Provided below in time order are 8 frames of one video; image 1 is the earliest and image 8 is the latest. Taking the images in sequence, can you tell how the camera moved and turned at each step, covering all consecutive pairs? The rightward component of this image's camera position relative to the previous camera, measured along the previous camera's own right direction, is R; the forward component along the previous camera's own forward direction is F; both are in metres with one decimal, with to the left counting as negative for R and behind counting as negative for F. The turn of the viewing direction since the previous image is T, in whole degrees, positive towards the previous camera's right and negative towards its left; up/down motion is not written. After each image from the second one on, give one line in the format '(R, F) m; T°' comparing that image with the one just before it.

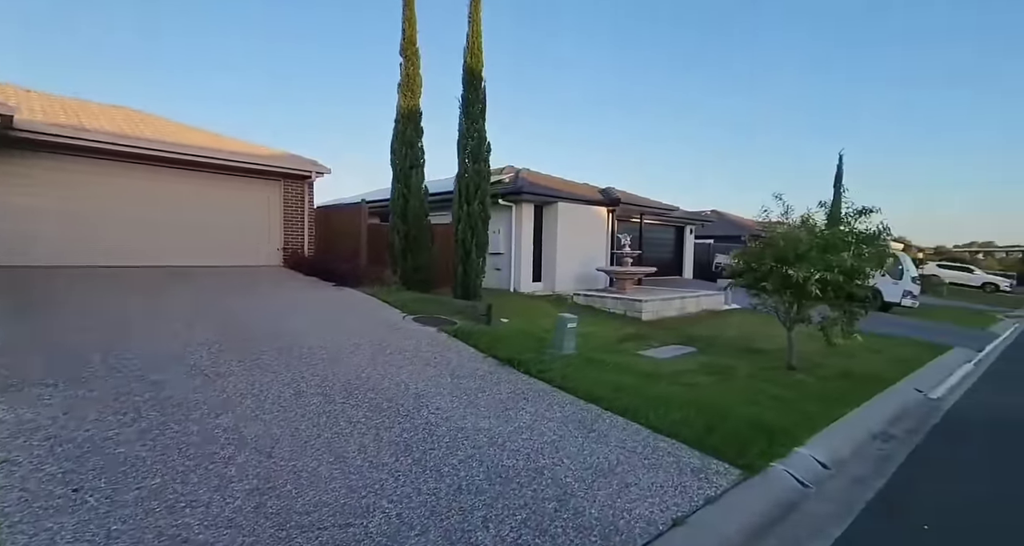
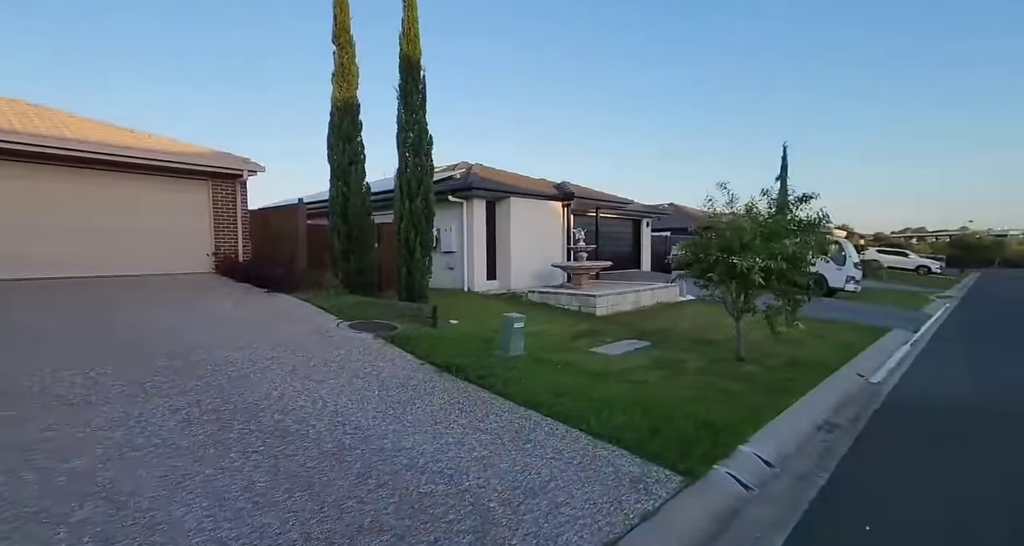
(+0.3, +0.3) m; +4°
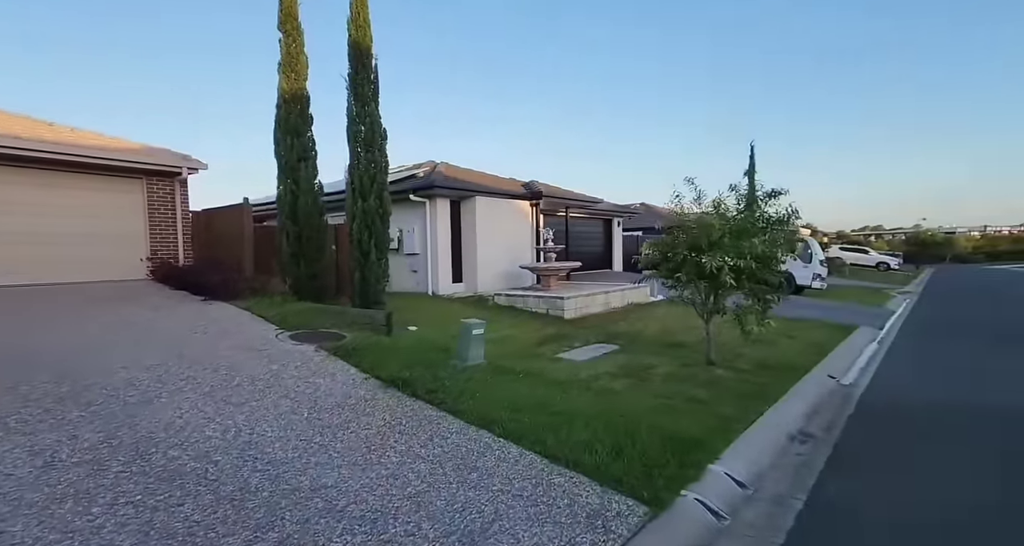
(+0.2, +0.4) m; +3°
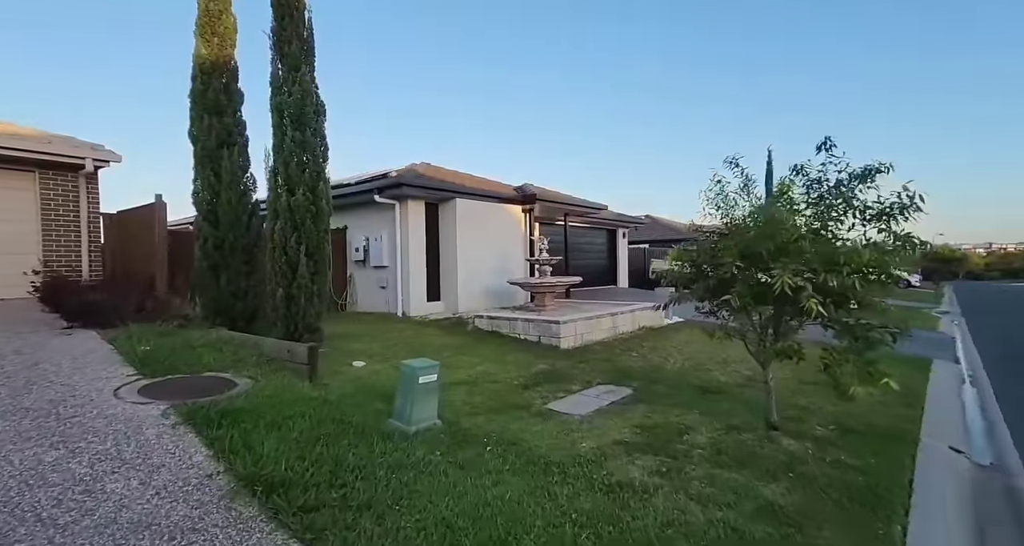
(+0.3, +1.9) m; 0°
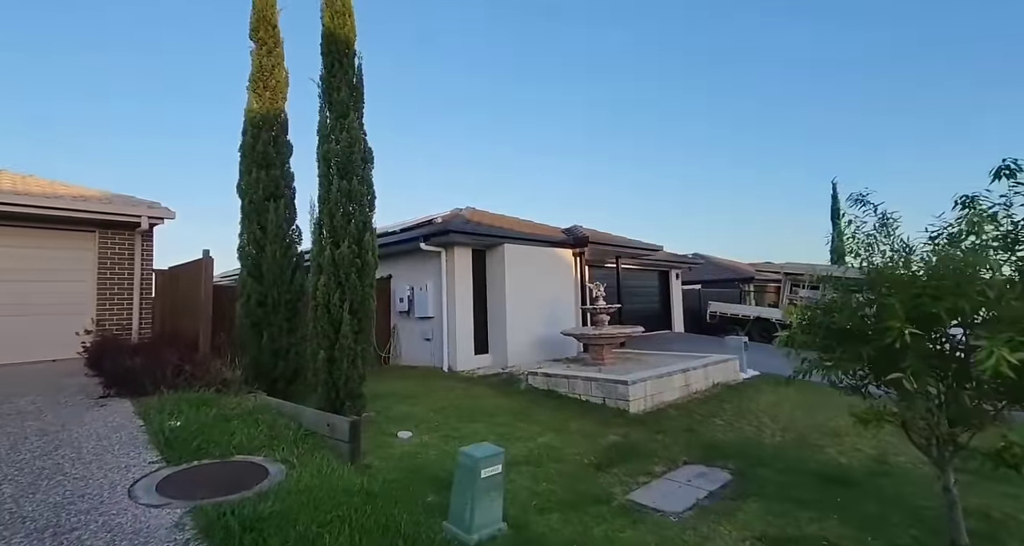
(-0.3, +0.7) m; -5°
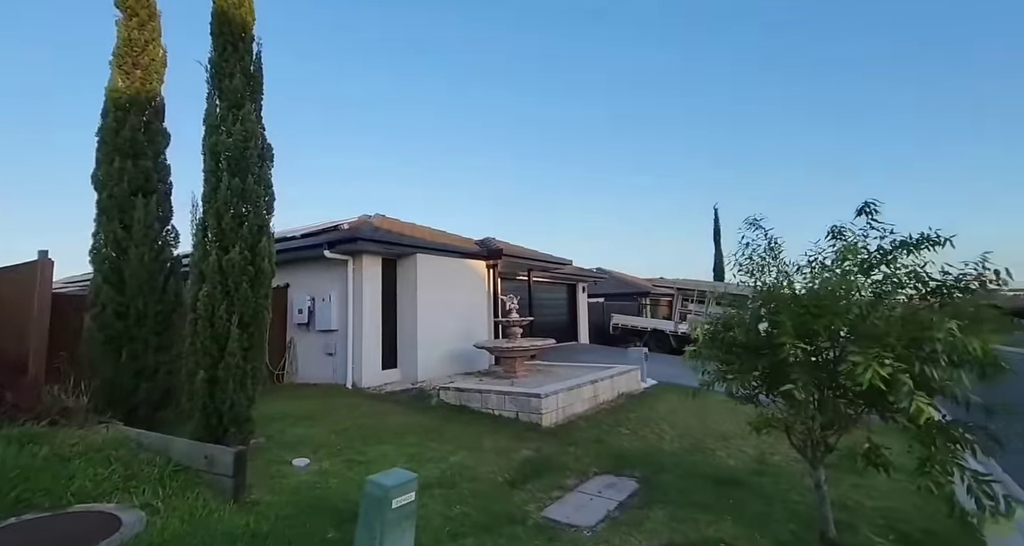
(-0.1, +0.2) m; +11°
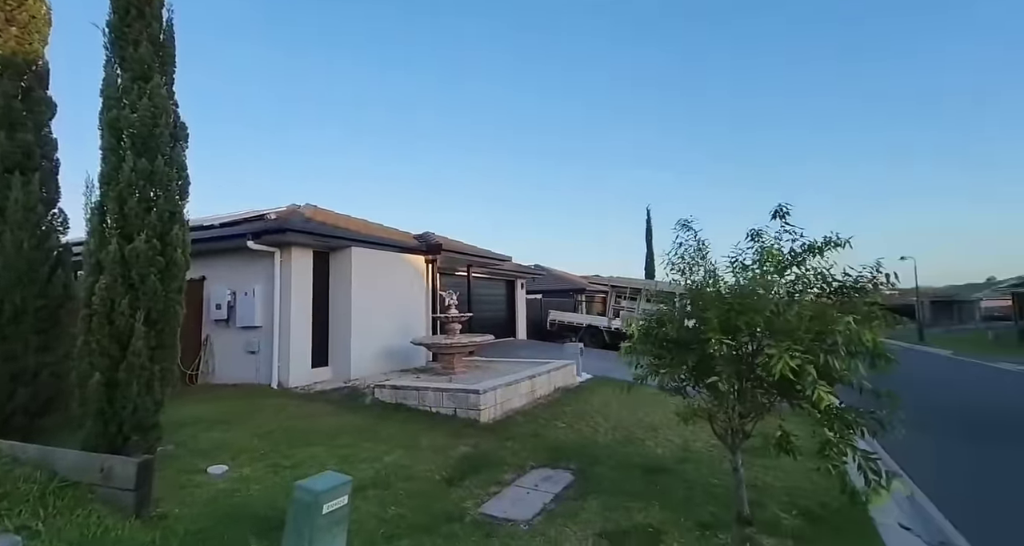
(0.0, 0.0) m; +7°
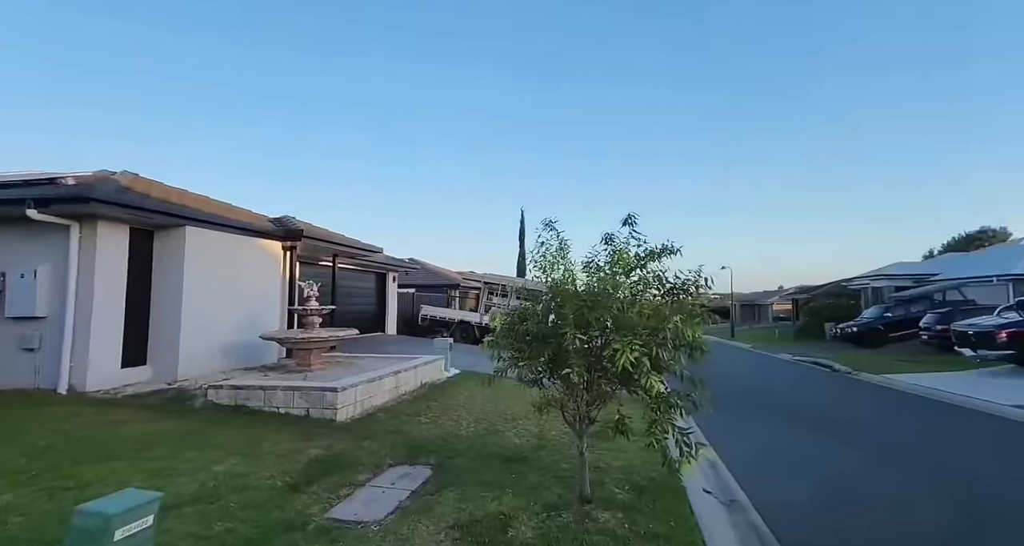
(+0.1, +0.1) m; +14°
